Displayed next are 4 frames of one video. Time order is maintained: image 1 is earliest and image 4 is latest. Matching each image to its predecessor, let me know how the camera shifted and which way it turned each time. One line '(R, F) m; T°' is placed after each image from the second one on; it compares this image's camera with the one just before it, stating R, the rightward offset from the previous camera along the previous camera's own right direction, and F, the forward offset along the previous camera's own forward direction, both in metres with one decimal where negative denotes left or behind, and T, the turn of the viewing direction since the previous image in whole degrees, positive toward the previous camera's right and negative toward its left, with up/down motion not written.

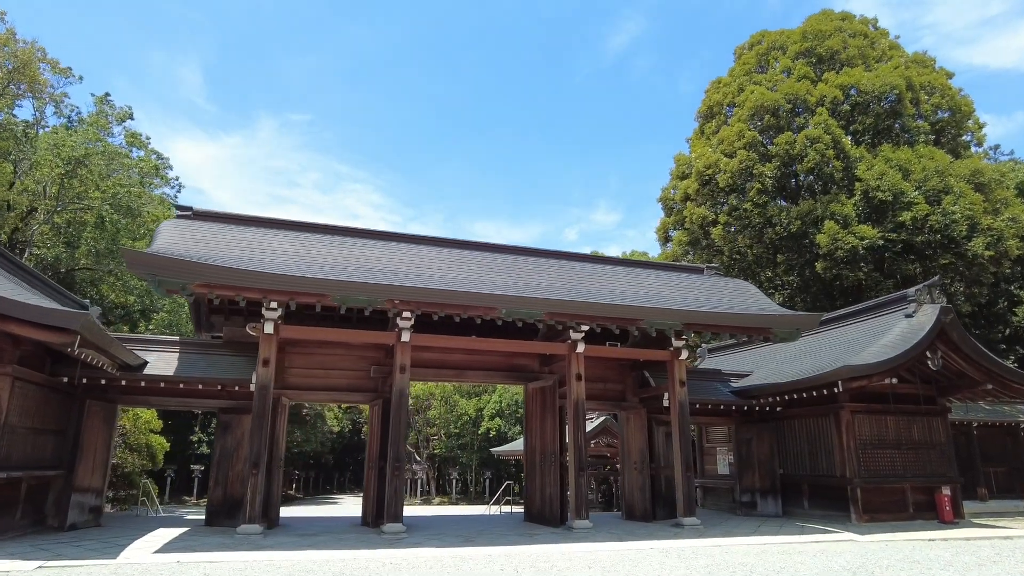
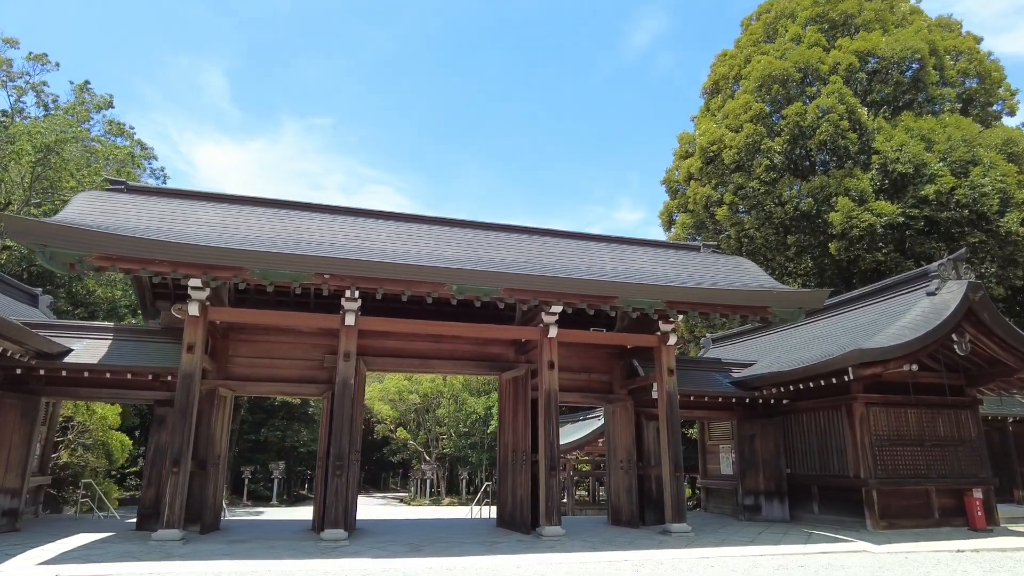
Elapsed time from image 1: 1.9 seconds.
(+0.7, +0.9) m; -2°
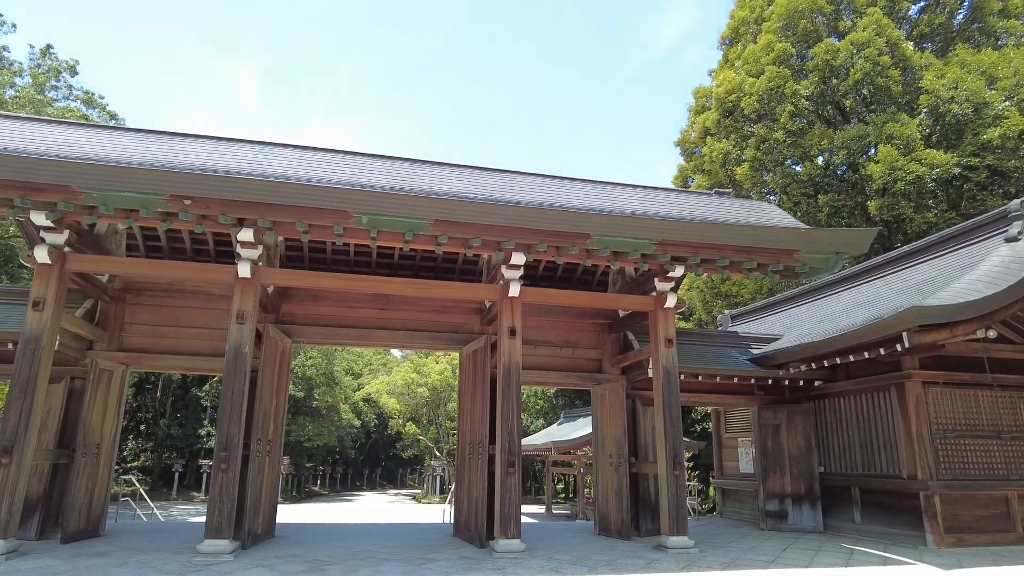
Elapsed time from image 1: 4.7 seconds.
(+0.7, +1.6) m; -2°
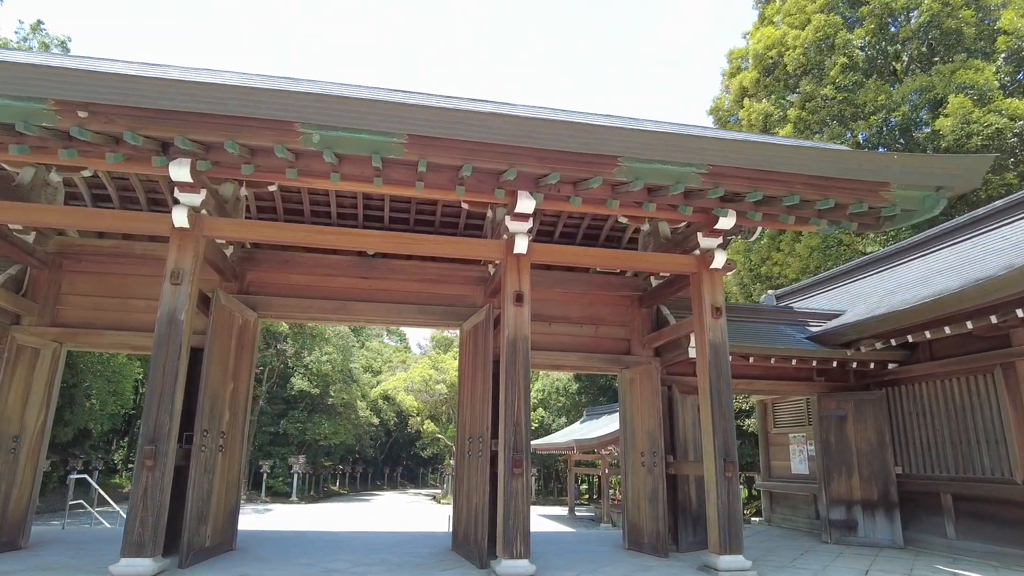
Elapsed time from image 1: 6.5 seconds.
(+0.1, +1.1) m; -2°
